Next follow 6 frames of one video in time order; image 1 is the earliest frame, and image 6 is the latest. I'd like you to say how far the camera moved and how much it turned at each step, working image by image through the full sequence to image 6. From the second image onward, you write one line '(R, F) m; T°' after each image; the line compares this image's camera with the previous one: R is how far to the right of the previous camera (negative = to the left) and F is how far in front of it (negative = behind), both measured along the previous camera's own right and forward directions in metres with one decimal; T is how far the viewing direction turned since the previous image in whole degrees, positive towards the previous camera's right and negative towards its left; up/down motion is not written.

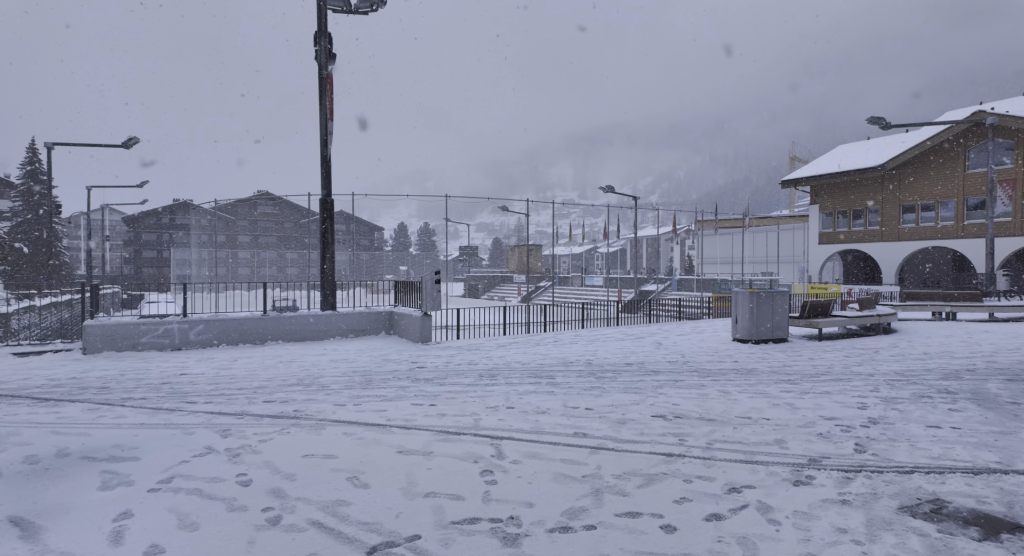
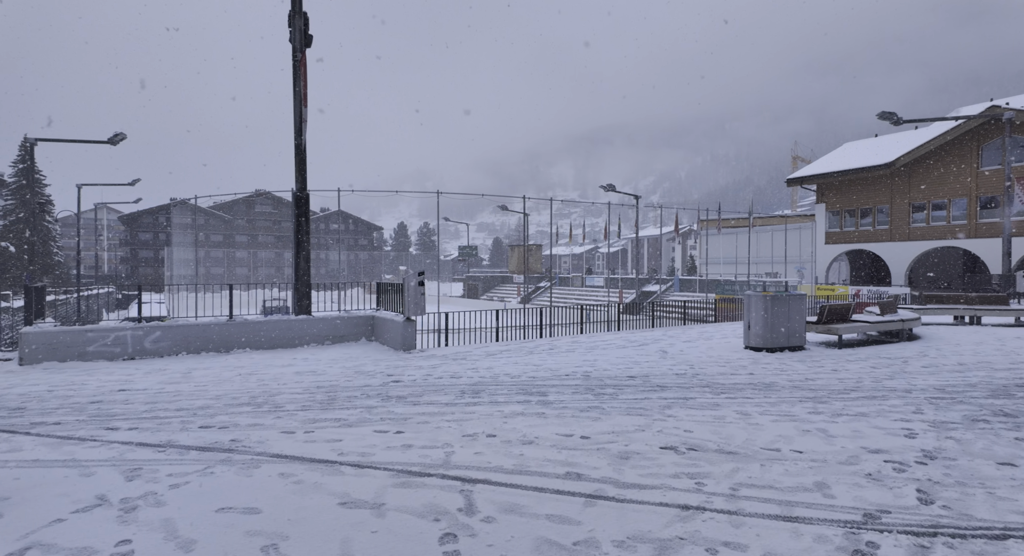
(+0.2, +1.5) m; 0°
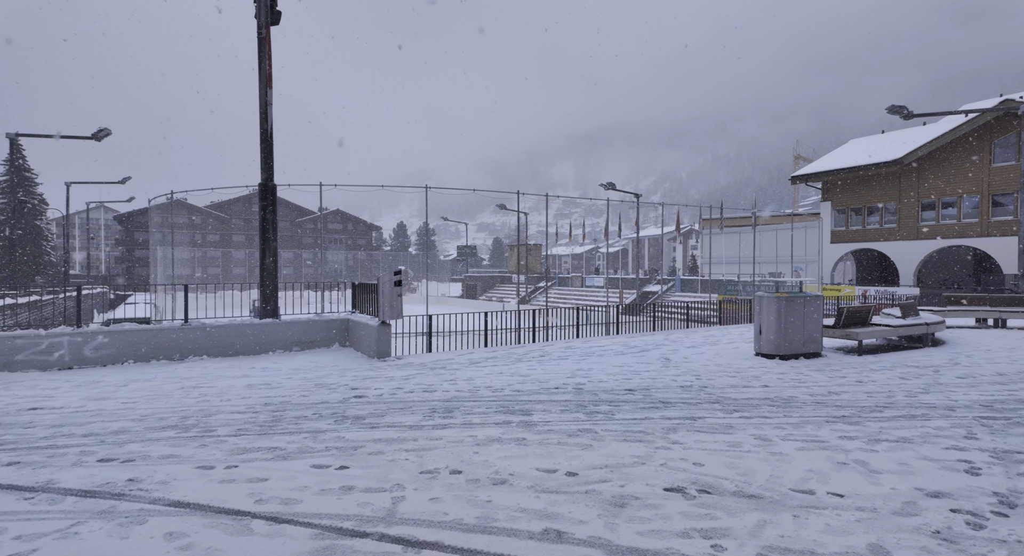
(+0.3, +1.5) m; 0°
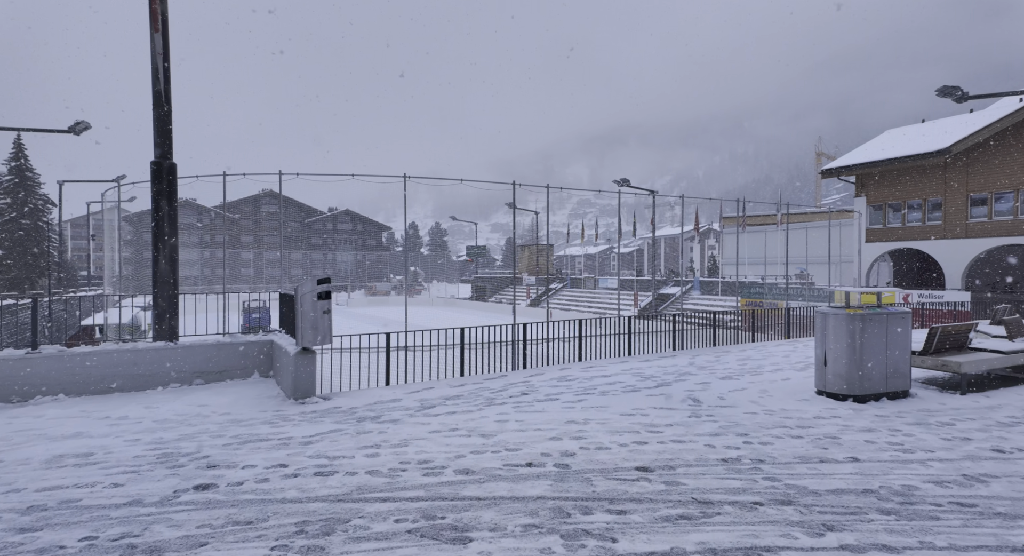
(+0.7, +4.0) m; -1°
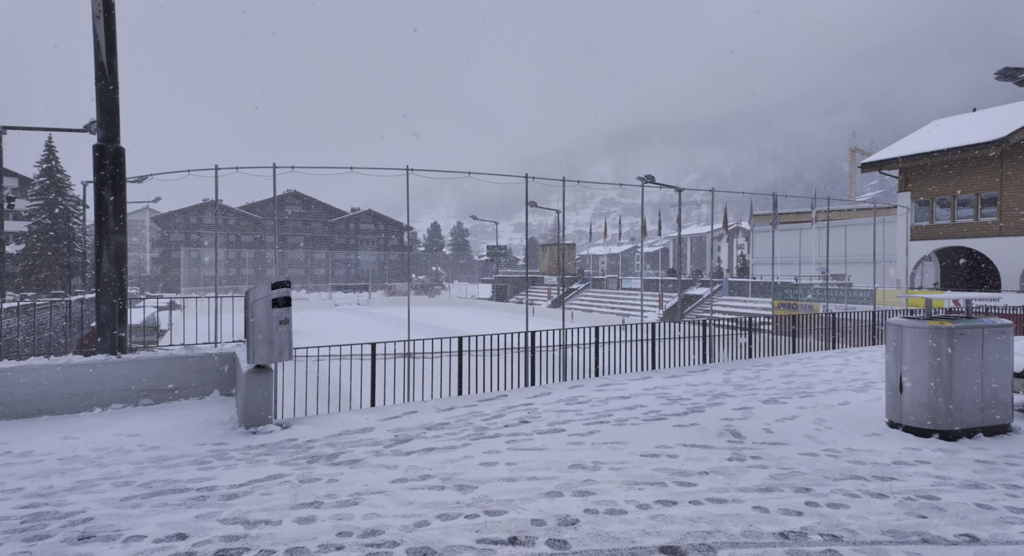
(+0.3, +1.9) m; -2°
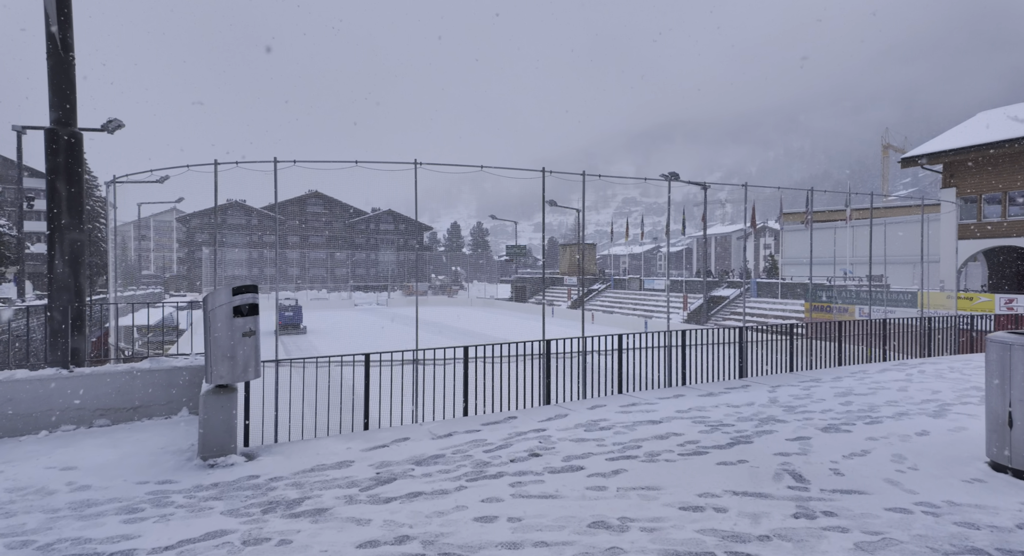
(+0.1, +1.5) m; -2°
